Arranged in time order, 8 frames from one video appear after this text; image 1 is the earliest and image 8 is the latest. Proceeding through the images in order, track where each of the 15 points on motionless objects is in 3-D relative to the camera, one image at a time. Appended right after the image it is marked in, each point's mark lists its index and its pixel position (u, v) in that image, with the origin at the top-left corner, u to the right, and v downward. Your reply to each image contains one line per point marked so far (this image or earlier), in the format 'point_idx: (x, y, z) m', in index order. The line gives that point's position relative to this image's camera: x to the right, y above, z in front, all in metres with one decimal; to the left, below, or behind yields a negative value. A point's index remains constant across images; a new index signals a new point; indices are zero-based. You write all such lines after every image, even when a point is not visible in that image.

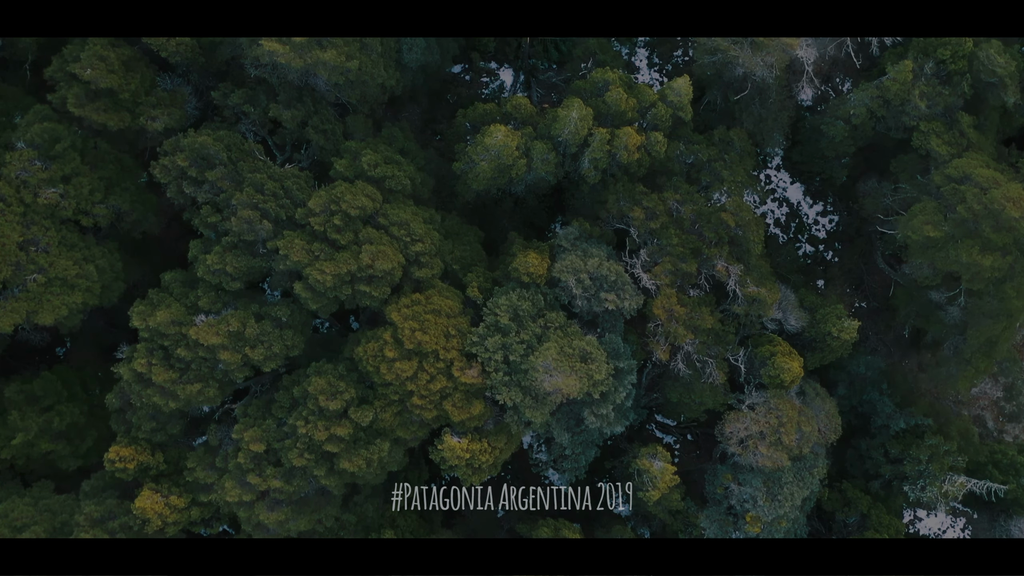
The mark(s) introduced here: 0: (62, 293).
0: (-9.2, -0.1, +18.8) m
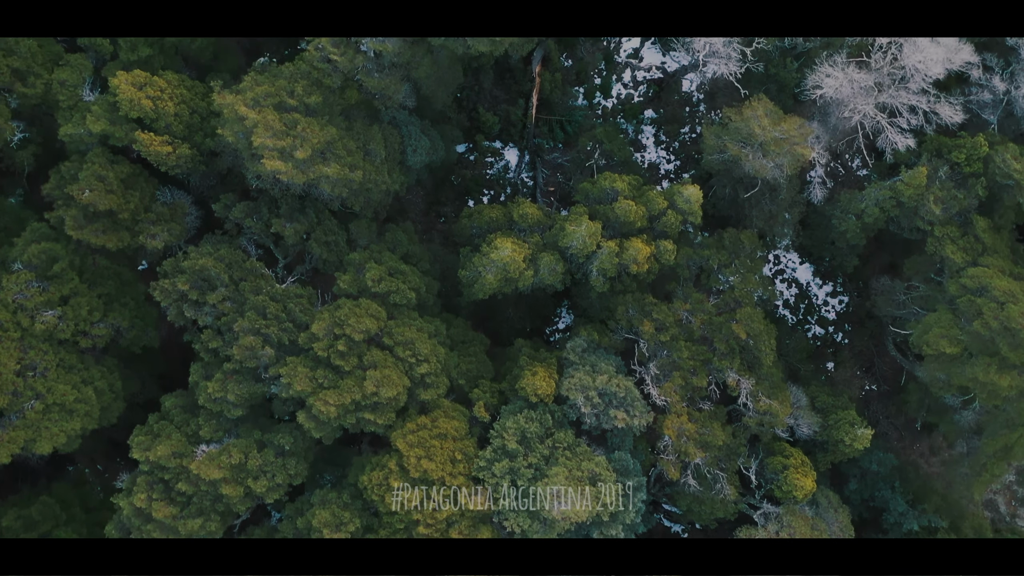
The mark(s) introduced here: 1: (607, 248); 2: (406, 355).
0: (-9.1, -2.6, +18.4) m
1: (+2.0, +0.9, +19.7) m
2: (-2.2, -1.4, +18.8) m
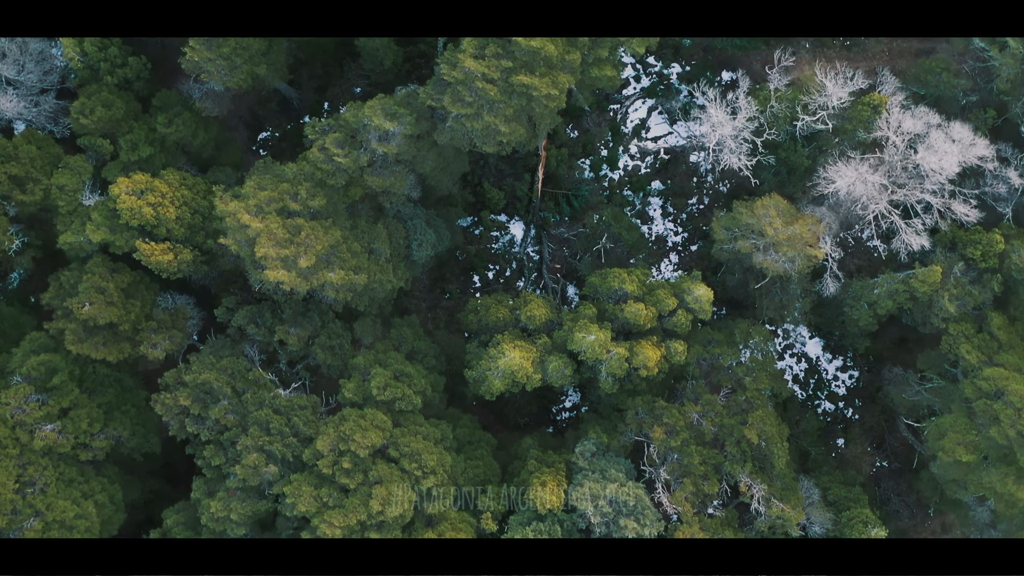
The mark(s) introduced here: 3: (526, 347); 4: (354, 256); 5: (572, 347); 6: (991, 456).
0: (-8.9, -4.9, +18.1) m
1: (+2.2, -1.4, +19.3) m
2: (-2.0, -3.7, +18.5) m
3: (+0.3, -1.3, +19.9) m
4: (-3.4, +0.7, +19.8) m
5: (+1.3, -1.3, +19.8) m
6: (+10.3, -3.6, +19.8) m
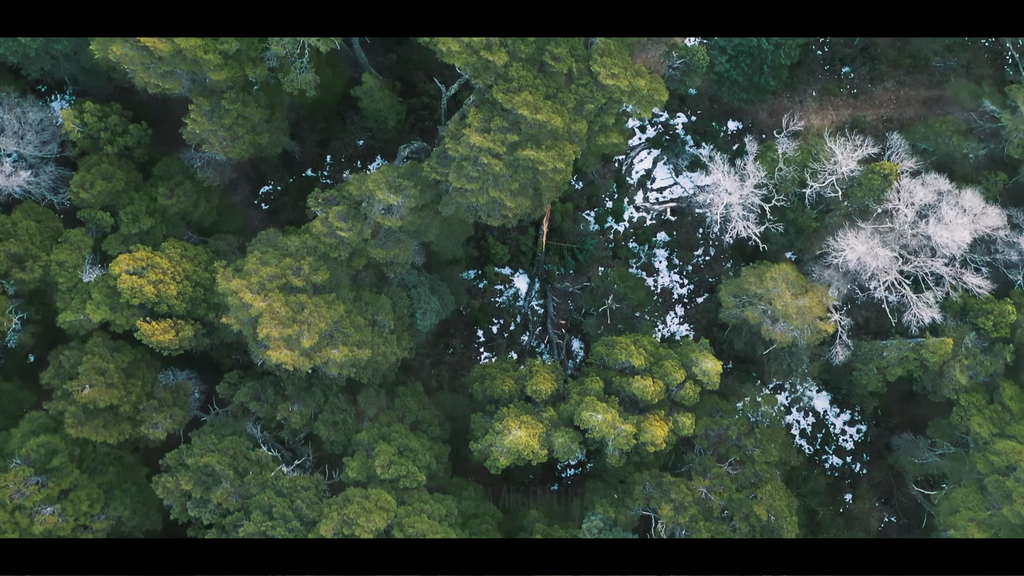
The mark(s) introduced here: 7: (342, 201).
0: (-8.8, -6.5, +17.8) m
1: (+2.3, -3.0, +19.1) m
2: (-1.9, -5.3, +18.2) m
3: (+0.4, -2.9, +19.6) m
4: (-3.3, -0.9, +19.5) m
5: (+1.4, -2.9, +19.5) m
6: (+10.5, -5.2, +19.5) m
7: (-3.7, +1.9, +20.0) m
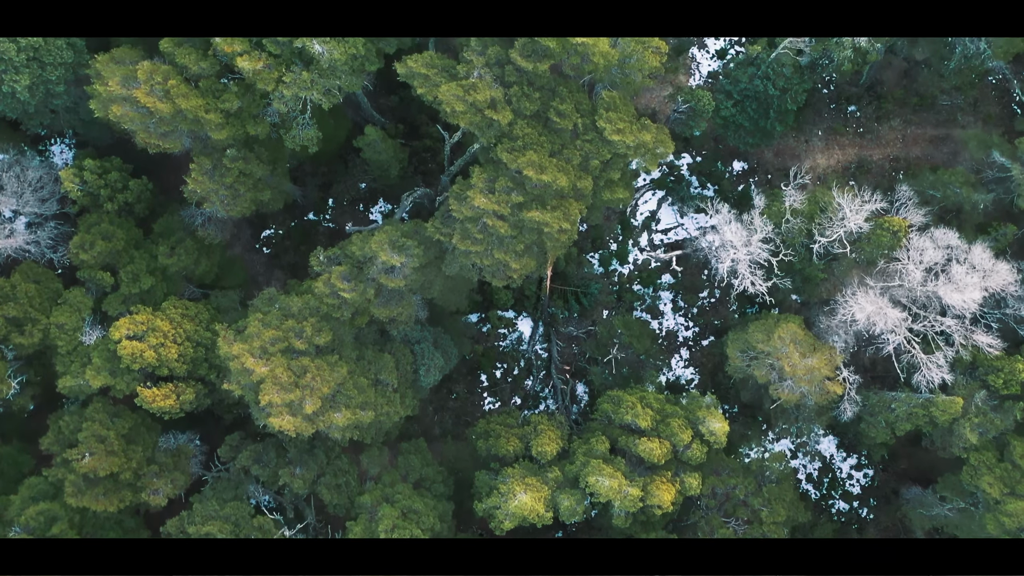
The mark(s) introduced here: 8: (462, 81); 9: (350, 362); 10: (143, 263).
0: (-8.7, -7.8, +17.6) m
1: (+2.4, -4.3, +18.8) m
2: (-1.8, -6.6, +18.0) m
3: (+0.5, -4.2, +19.4) m
4: (-3.2, -2.2, +19.3) m
5: (+1.5, -4.2, +19.3) m
6: (+10.6, -6.5, +19.3) m
7: (-3.6, +0.6, +19.7) m
8: (-1.0, +4.3, +19.2) m
9: (-3.5, -1.6, +19.7) m
10: (-8.0, +0.5, +19.7) m
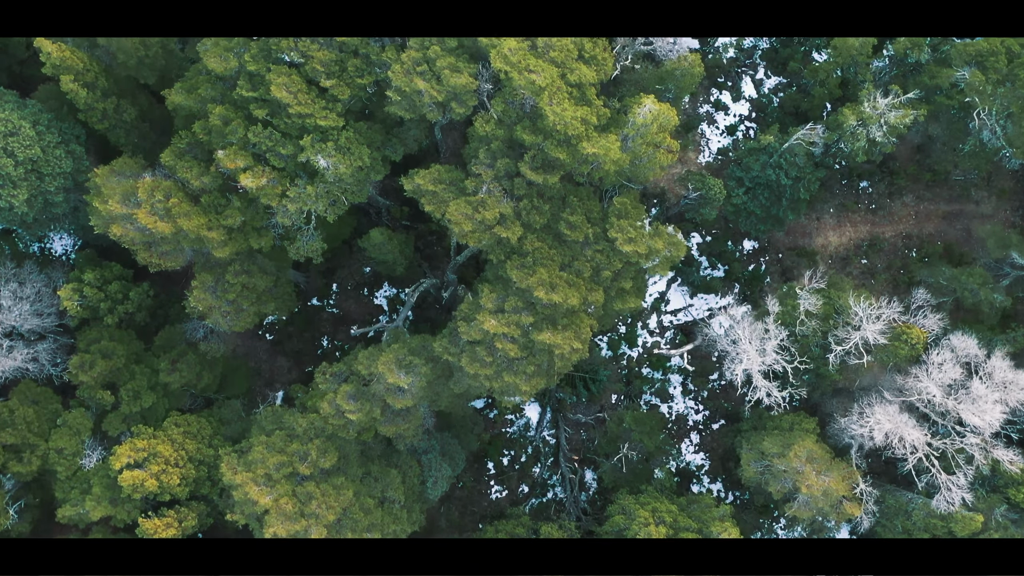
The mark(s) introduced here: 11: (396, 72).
0: (-8.5, -10.3, +17.1) m
1: (+2.7, -6.8, +18.4) m
2: (-1.6, -9.0, +17.5) m
3: (+0.7, -6.6, +18.9) m
4: (-3.0, -4.7, +18.9) m
5: (+1.7, -6.7, +18.9) m
6: (+10.8, -9.0, +18.8) m
7: (-3.4, -1.9, +19.3) m
8: (-0.8, +1.8, +18.8) m
9: (-3.3, -4.1, +19.3) m
10: (-7.8, -1.9, +19.3) m
11: (-2.4, +4.5, +19.1) m
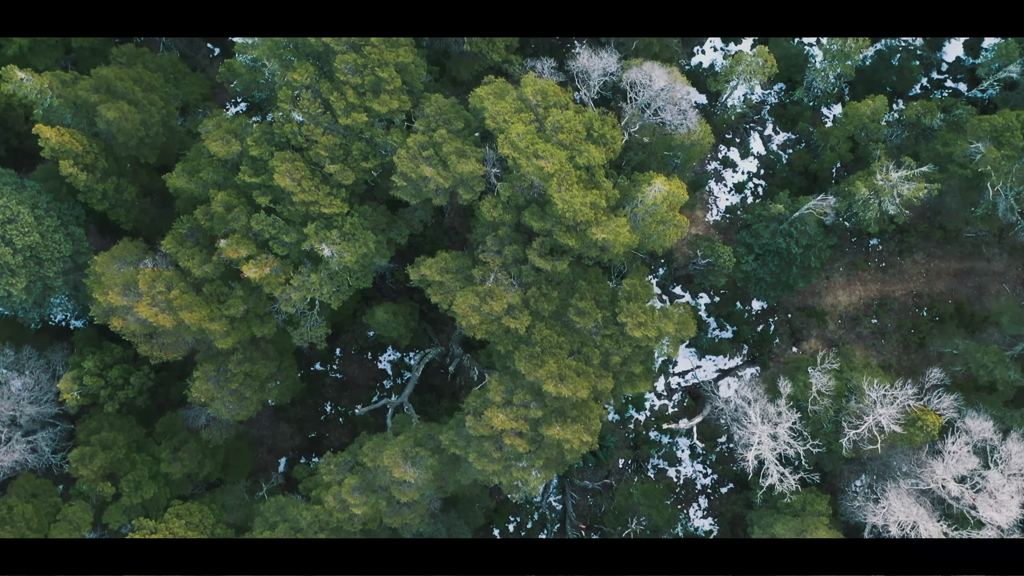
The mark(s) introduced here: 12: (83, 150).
0: (-8.3, -12.2, +16.8) m
1: (+2.8, -8.6, +18.0) m
2: (-1.4, -10.9, +17.2) m
3: (+0.9, -8.5, +18.6) m
4: (-2.8, -6.5, +18.5) m
5: (+1.9, -8.5, +18.5) m
6: (+11.0, -10.8, +18.5) m
7: (-3.2, -3.7, +18.9) m
8: (-0.7, 0.0, +18.4) m
9: (-3.1, -5.9, +18.9) m
10: (-7.6, -3.8, +18.9) m
11: (-2.2, +2.7, +18.7) m
12: (-9.1, +2.9, +19.4) m
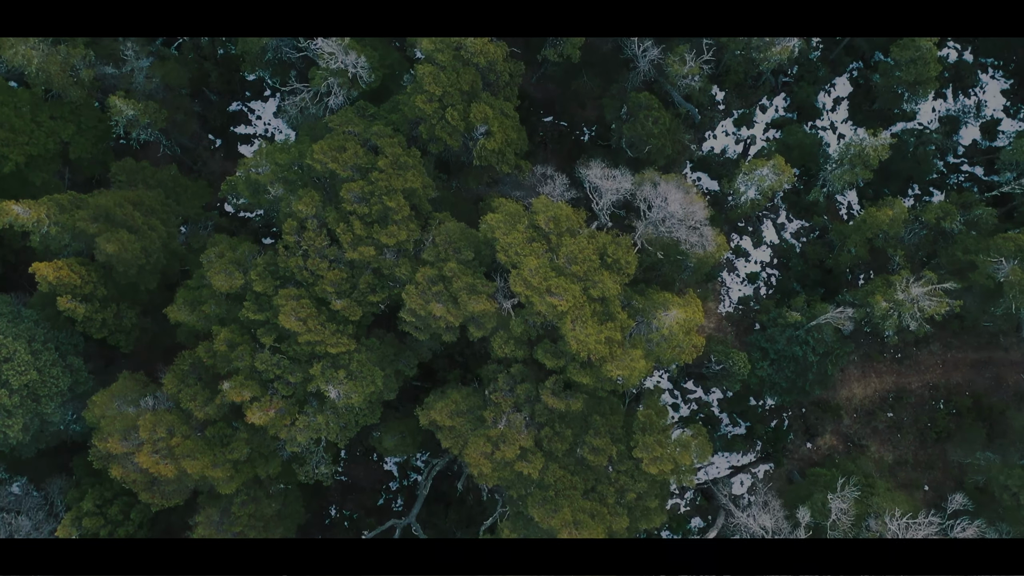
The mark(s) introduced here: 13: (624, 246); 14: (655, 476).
0: (-8.0, -15.0, +16.2) m
1: (+3.1, -11.4, +17.5) m
2: (-1.1, -13.7, +16.6) m
3: (+1.2, -11.3, +18.0) m
4: (-2.6, -9.3, +17.9) m
5: (+2.2, -11.3, +17.9) m
6: (+11.2, -13.6, +17.9) m
7: (-3.0, -6.5, +18.4) m
8: (-0.4, -2.8, +17.8) m
9: (-2.9, -8.7, +18.3) m
10: (-7.3, -6.6, +18.3) m
11: (-2.0, -0.1, +18.1) m
12: (-8.8, +0.1, +18.8) m
13: (+2.4, +0.8, +19.6) m
14: (+2.9, -3.9, +18.7) m
